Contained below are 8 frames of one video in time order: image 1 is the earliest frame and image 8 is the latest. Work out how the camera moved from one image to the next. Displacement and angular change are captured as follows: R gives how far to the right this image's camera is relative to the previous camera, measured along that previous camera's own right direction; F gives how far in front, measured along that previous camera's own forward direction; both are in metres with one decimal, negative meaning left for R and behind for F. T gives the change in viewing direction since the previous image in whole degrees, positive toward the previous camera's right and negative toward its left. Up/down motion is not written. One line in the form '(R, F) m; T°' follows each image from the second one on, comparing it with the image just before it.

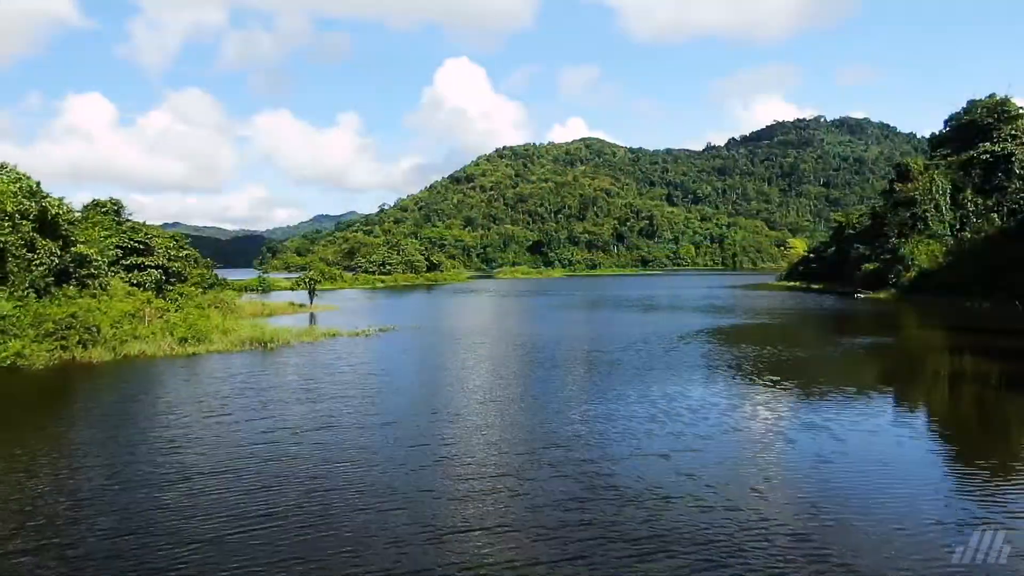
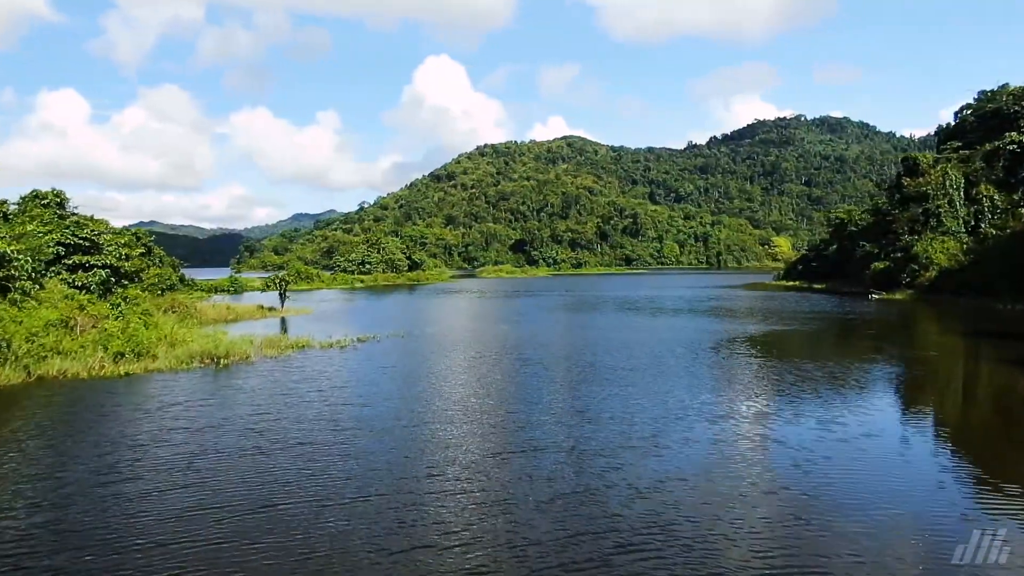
(-0.9, +5.1) m; +2°
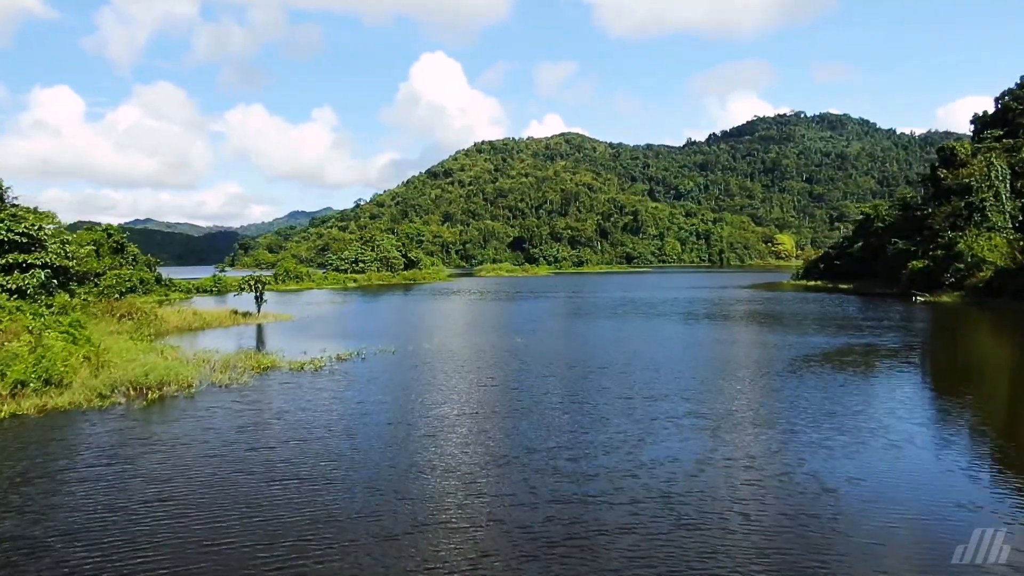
(-0.7, +6.3) m; 0°
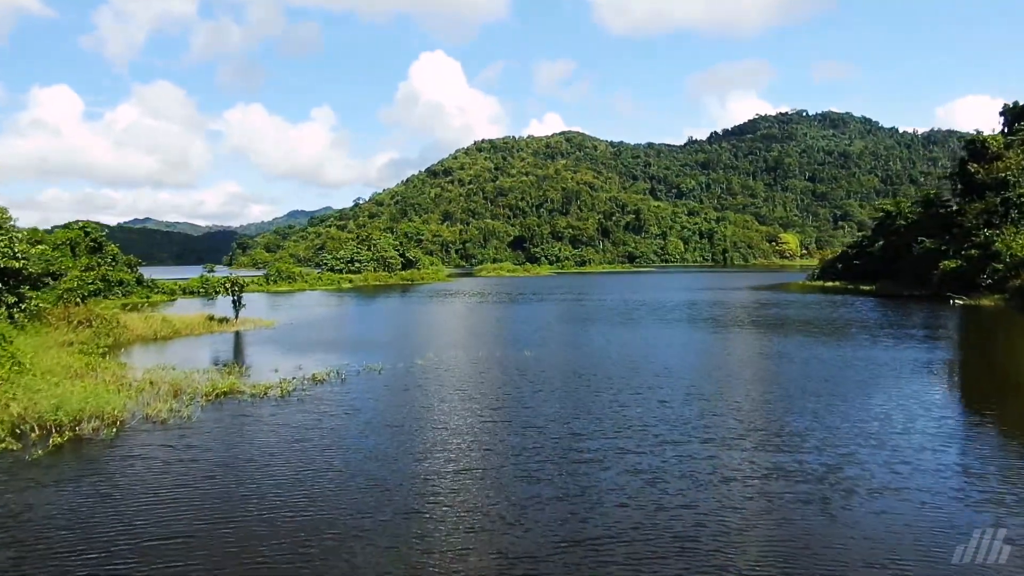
(-0.3, +4.4) m; 0°
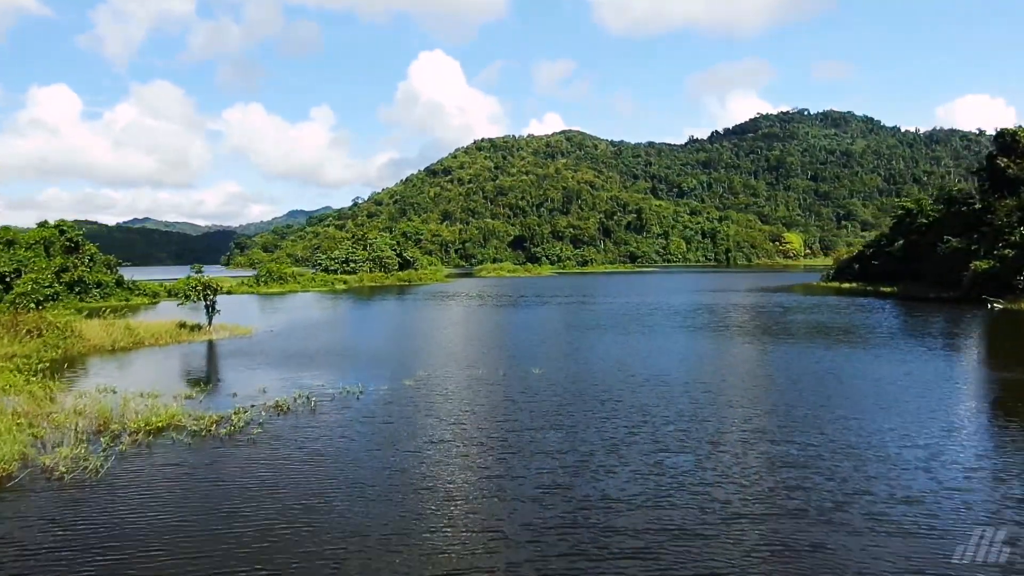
(-0.2, +4.0) m; 0°
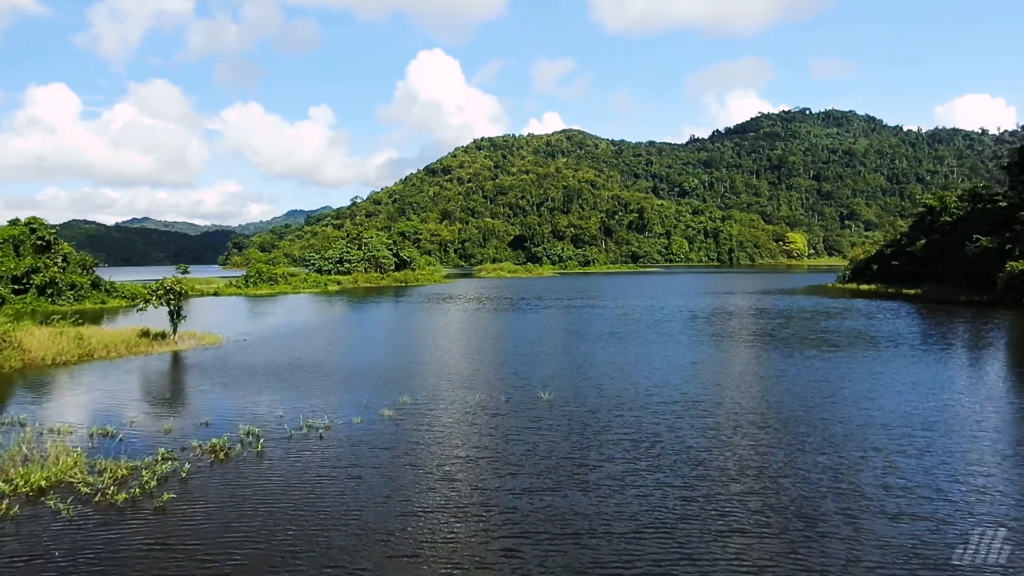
(-0.2, +4.1) m; 0°
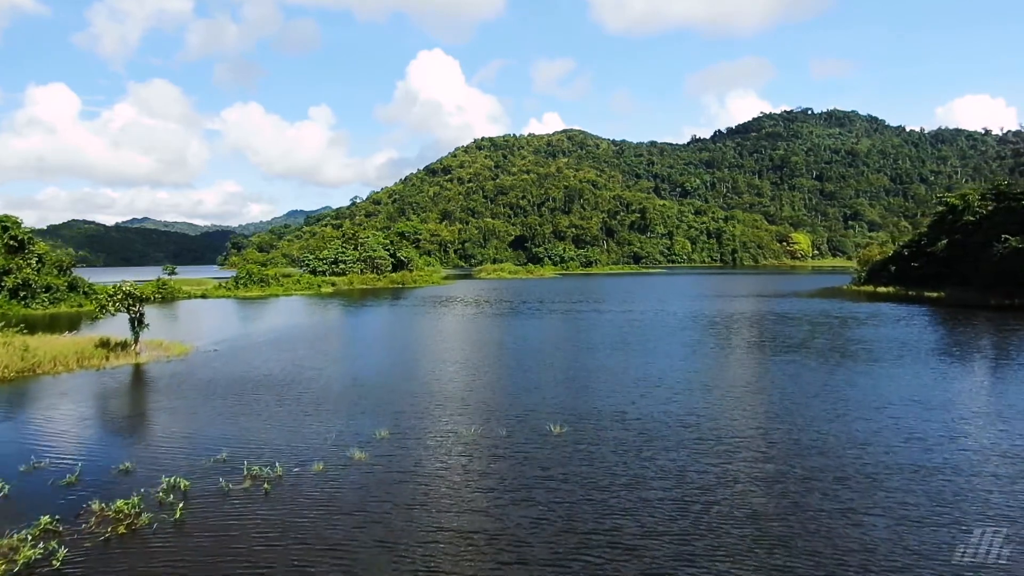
(-0.1, +3.5) m; 0°
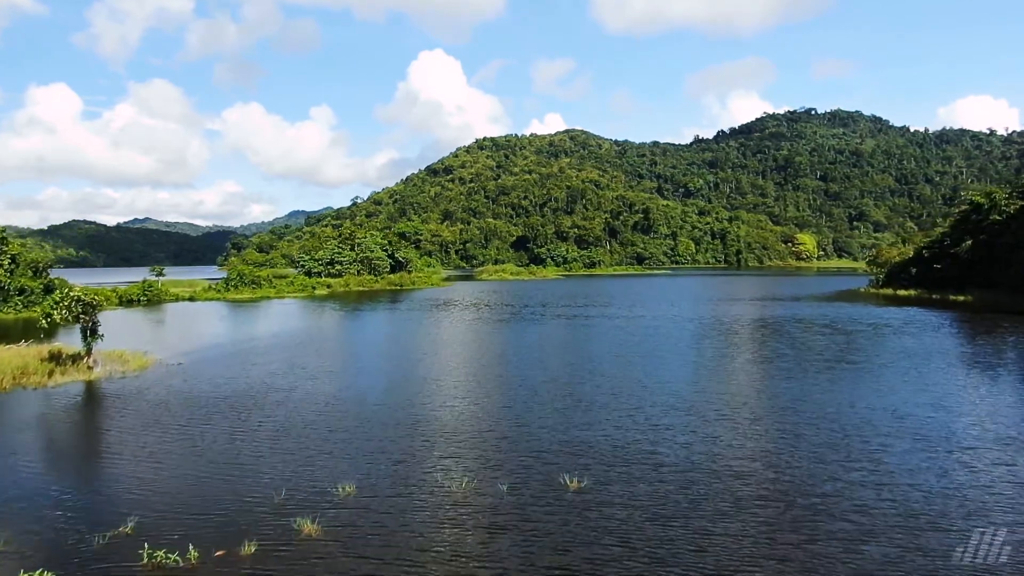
(-0.1, +3.5) m; 0°
